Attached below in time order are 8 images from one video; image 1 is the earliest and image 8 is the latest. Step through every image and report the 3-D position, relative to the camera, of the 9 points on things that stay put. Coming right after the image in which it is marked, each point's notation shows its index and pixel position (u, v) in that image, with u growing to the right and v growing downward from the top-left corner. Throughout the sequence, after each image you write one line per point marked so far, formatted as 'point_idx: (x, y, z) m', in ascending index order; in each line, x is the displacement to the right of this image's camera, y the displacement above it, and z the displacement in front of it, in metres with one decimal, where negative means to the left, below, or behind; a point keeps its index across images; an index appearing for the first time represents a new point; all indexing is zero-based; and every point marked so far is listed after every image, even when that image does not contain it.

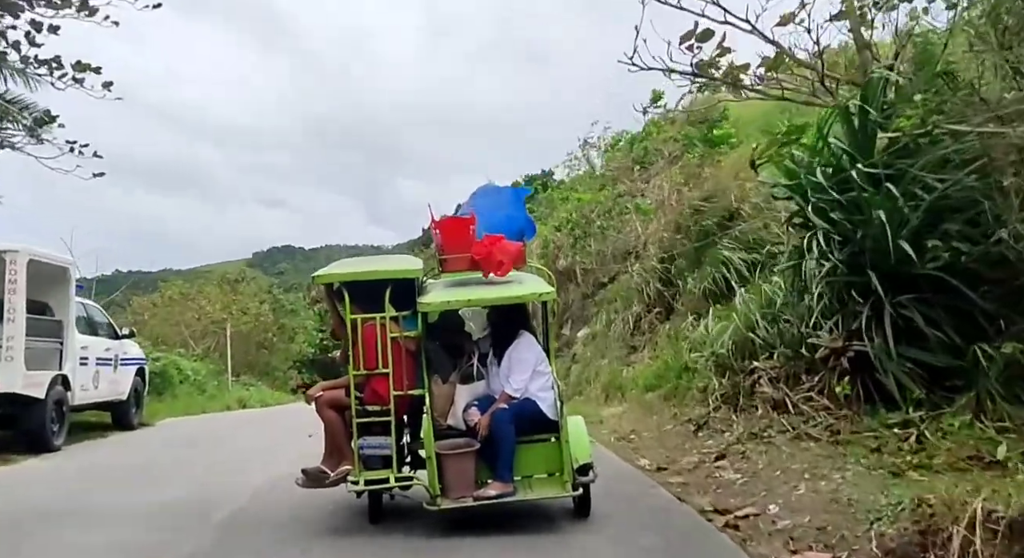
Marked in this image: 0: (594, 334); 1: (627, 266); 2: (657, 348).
0: (+1.7, -1.2, +17.7) m
1: (+2.5, +0.3, +18.4) m
2: (+2.4, -1.1, +13.5) m
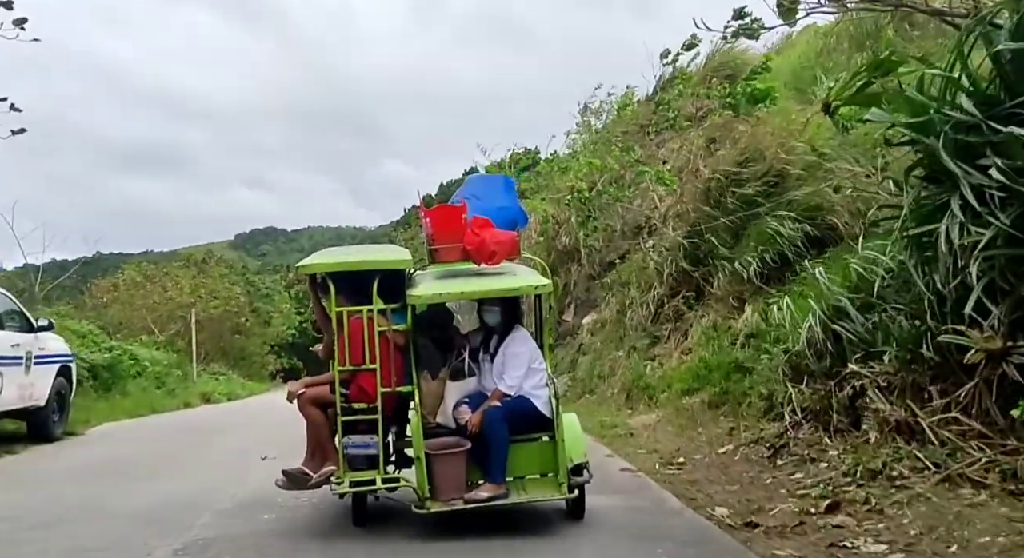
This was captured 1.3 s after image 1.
0: (+1.6, -0.8, +15.5) m
1: (+2.4, +0.7, +16.1) m
2: (+2.4, -0.8, +11.3) m
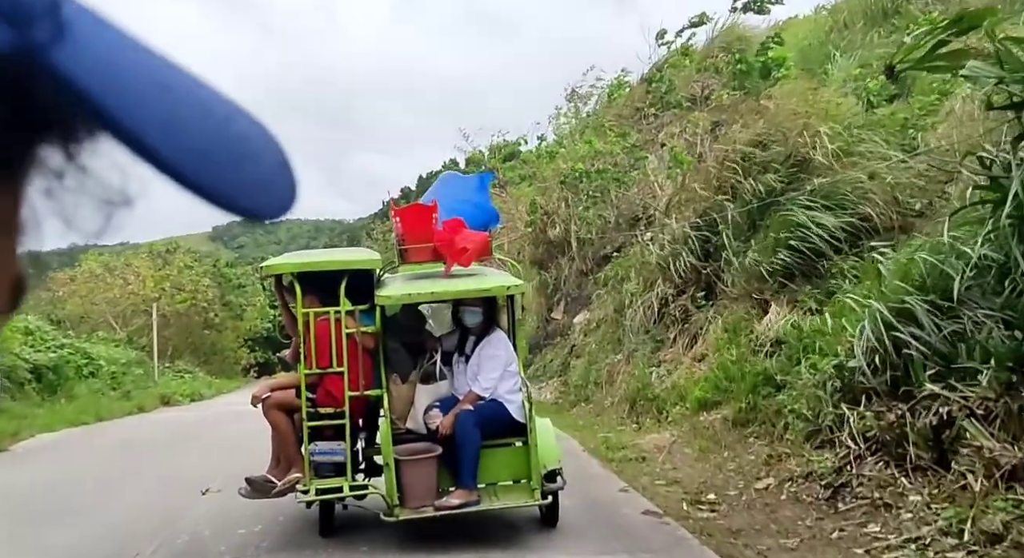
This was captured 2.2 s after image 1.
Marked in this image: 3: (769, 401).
0: (+1.4, -0.8, +14.1) m
1: (+2.2, +0.7, +14.8) m
2: (+2.3, -0.7, +9.9) m
3: (+2.2, -1.1, +7.6) m
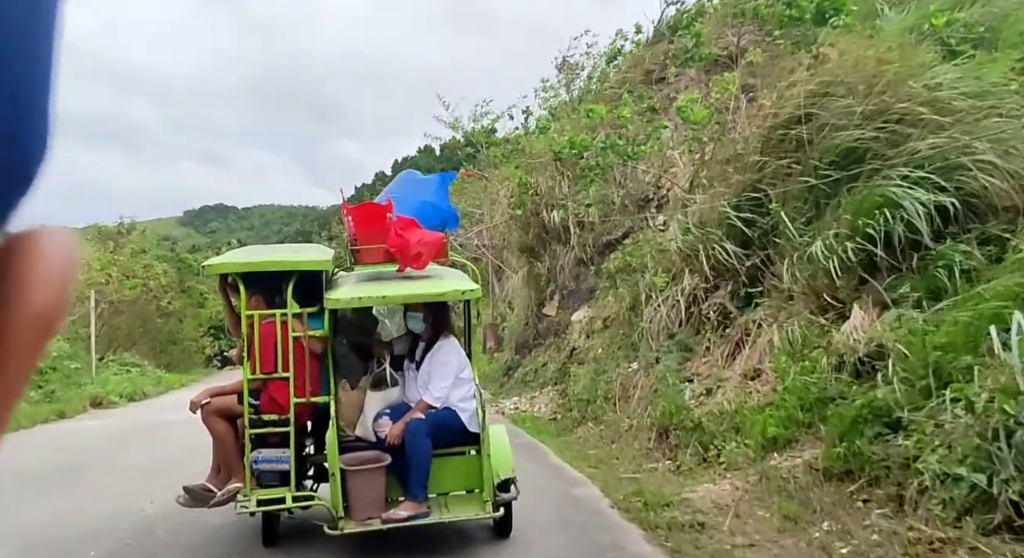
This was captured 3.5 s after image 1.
0: (+1.2, -0.6, +11.9) m
1: (+2.0, +0.9, +12.5) m
2: (+2.2, -0.7, +7.7) m
3: (+2.3, -1.0, +5.3) m
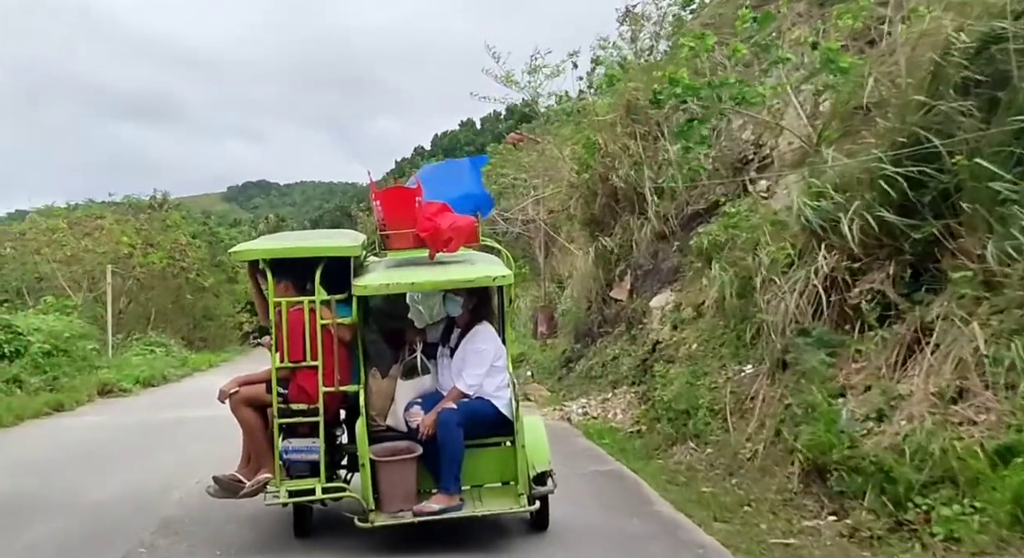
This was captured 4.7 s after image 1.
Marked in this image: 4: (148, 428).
0: (+2.0, -0.4, +9.6) m
1: (+2.8, +1.1, +10.1) m
2: (+2.8, -0.5, +5.4) m
3: (+2.8, -1.0, +3.1) m
4: (-5.1, -2.0, +12.1) m
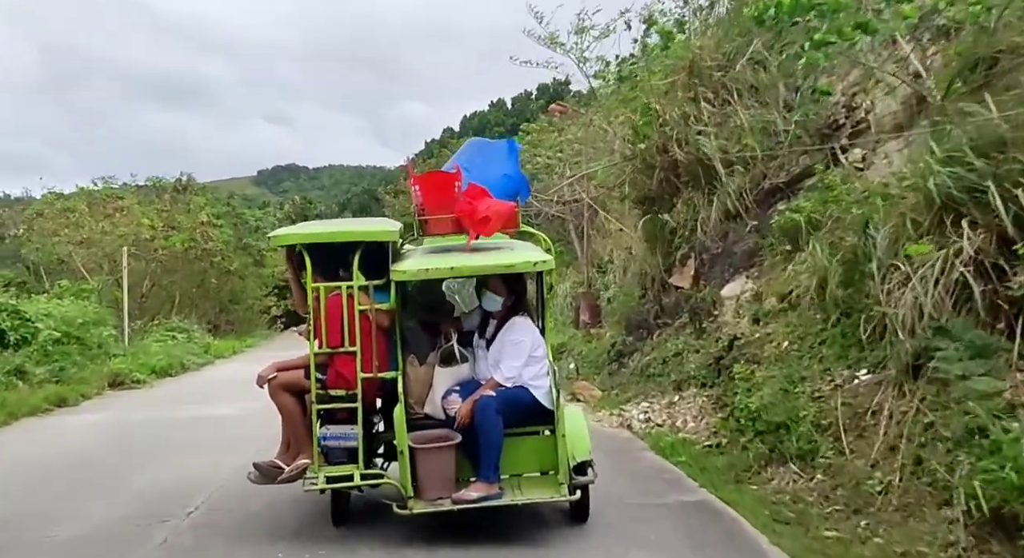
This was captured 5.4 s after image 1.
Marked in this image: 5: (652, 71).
0: (+2.5, -0.2, +8.2) m
1: (+3.4, +1.3, +8.6) m
2: (+3.2, -0.5, +3.9) m
3: (+3.1, -0.9, +1.6) m
4: (-4.5, -1.8, +10.9) m
5: (+2.0, +3.1, +12.7) m
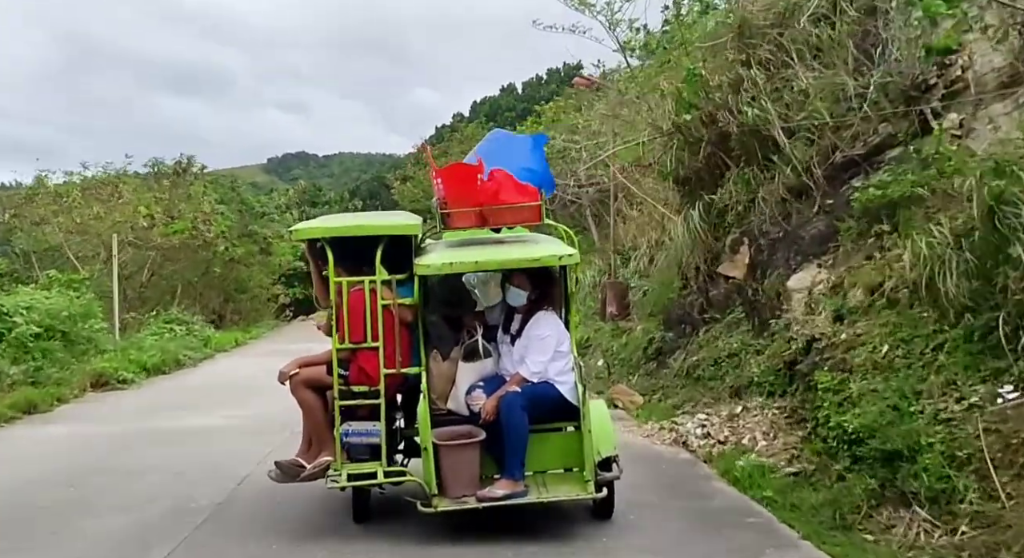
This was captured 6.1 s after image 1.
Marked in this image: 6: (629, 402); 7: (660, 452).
0: (+2.8, -0.2, +6.7) m
1: (+3.6, +1.4, +7.2) m
2: (+3.4, -0.5, +2.5) m
3: (+3.3, -1.0, +0.2) m
4: (-4.2, -1.7, +9.6) m
5: (+2.3, +3.2, +11.2) m
6: (+1.3, -1.4, +9.8) m
7: (+1.3, -1.5, +7.4) m
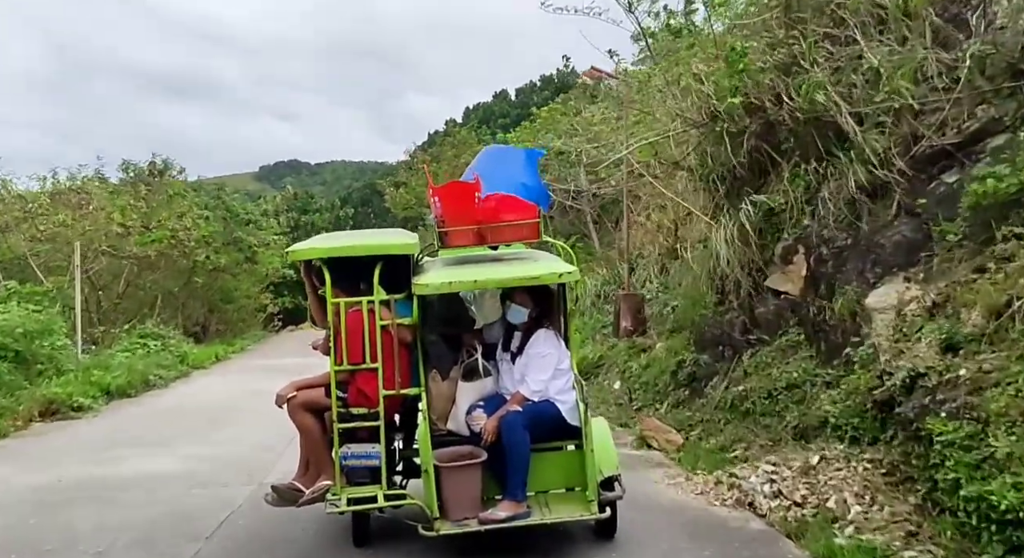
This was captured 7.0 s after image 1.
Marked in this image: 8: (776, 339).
0: (+2.9, -0.3, +5.2) m
1: (+3.8, +1.2, +5.7) m
2: (+3.6, -0.5, +1.0) m
3: (+3.5, -1.0, -1.3) m
4: (-4.1, -1.9, +8.0) m
5: (+2.4, +3.1, +9.7) m
6: (+1.4, -1.5, +8.3) m
7: (+1.4, -1.6, +5.9) m
8: (+2.5, -0.5, +8.3) m
